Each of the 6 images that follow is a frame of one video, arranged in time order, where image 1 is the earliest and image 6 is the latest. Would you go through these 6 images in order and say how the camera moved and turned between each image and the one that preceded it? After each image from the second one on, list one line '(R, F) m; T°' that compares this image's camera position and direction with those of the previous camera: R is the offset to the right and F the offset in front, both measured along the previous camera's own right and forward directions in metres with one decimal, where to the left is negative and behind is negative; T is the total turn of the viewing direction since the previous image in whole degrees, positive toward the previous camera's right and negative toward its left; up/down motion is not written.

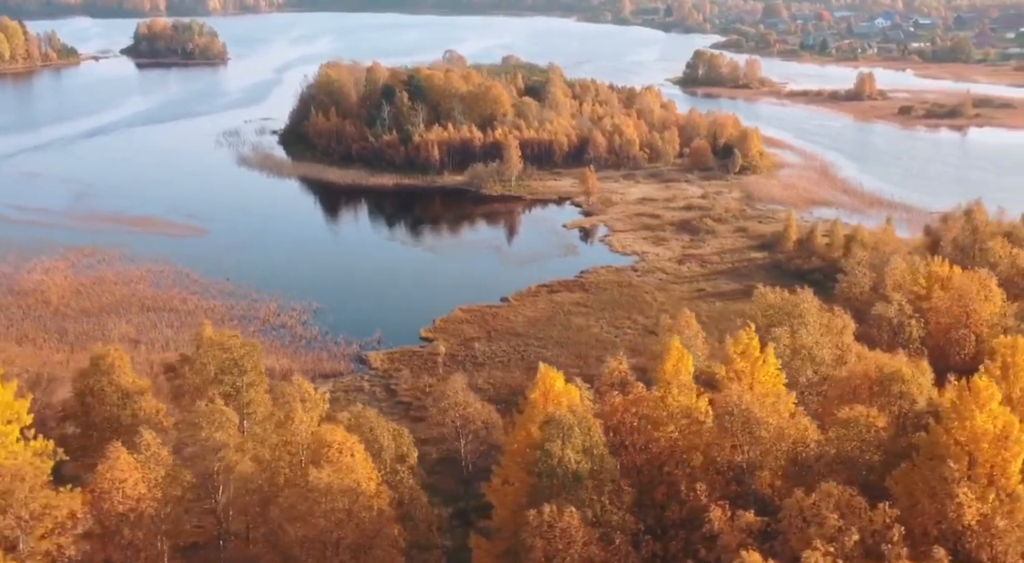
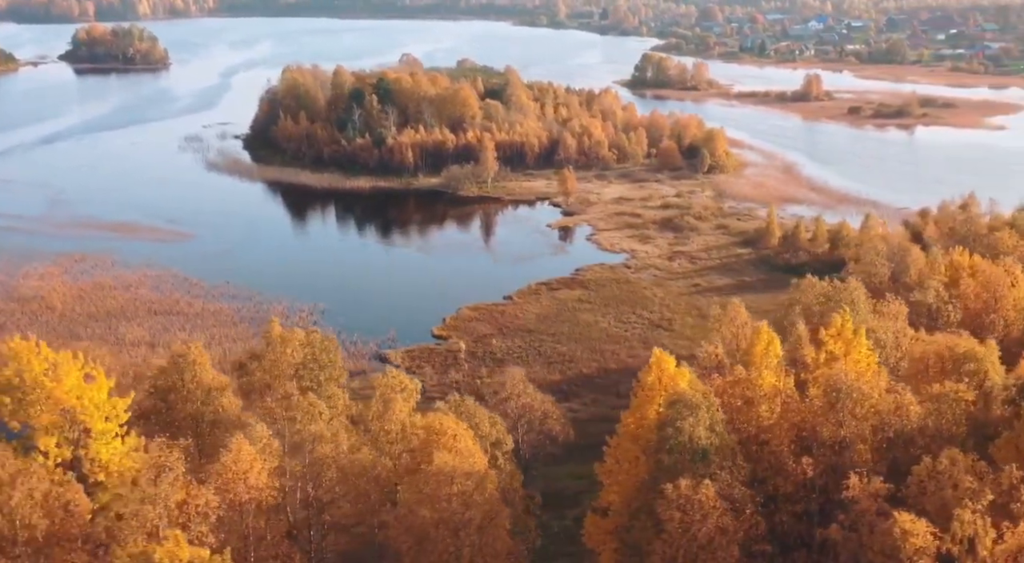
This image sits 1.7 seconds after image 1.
(-2.1, -0.4) m; +3°
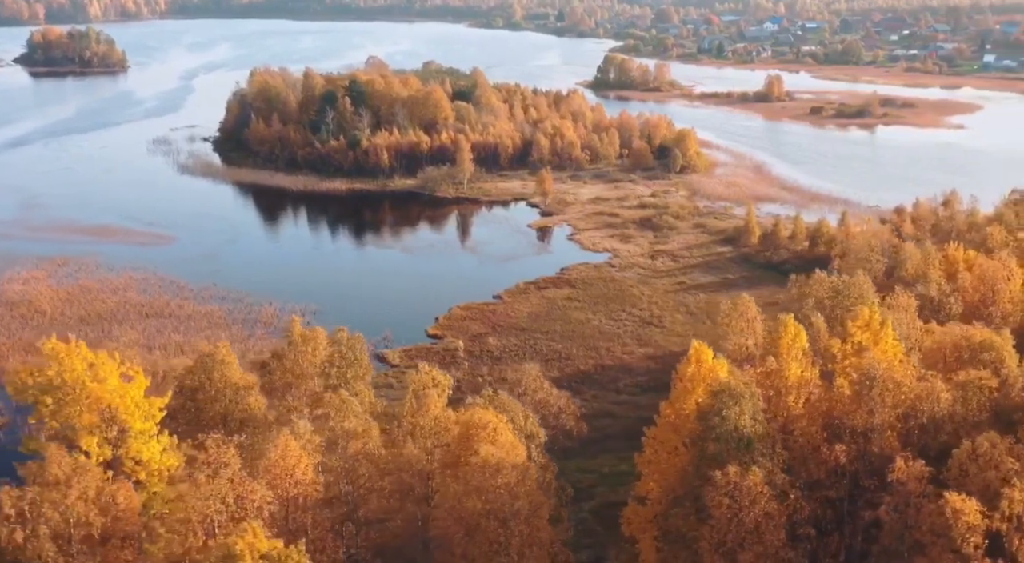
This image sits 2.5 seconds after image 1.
(-1.0, -0.3) m; +2°
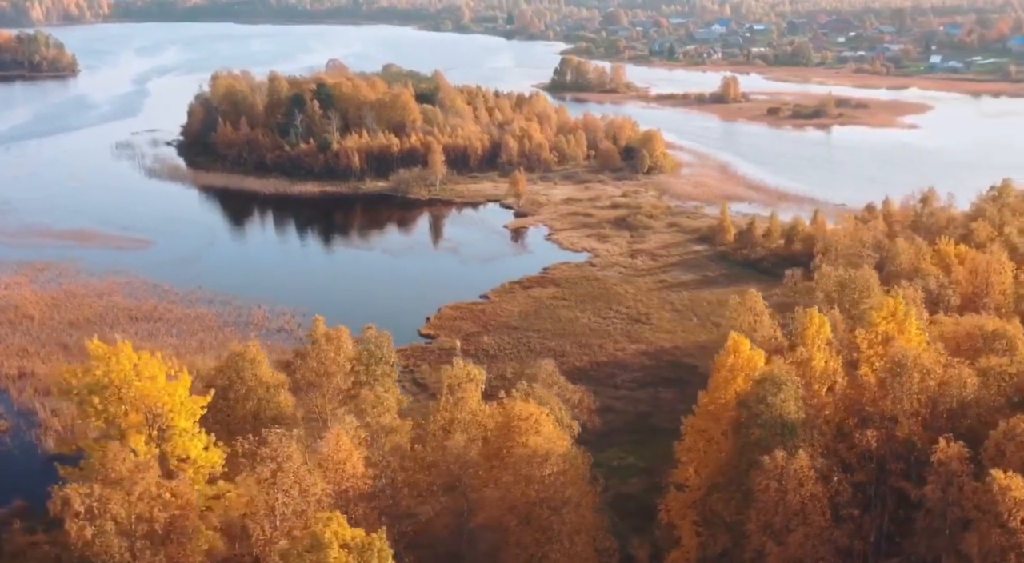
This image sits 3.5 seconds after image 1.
(-1.2, -0.3) m; +3°
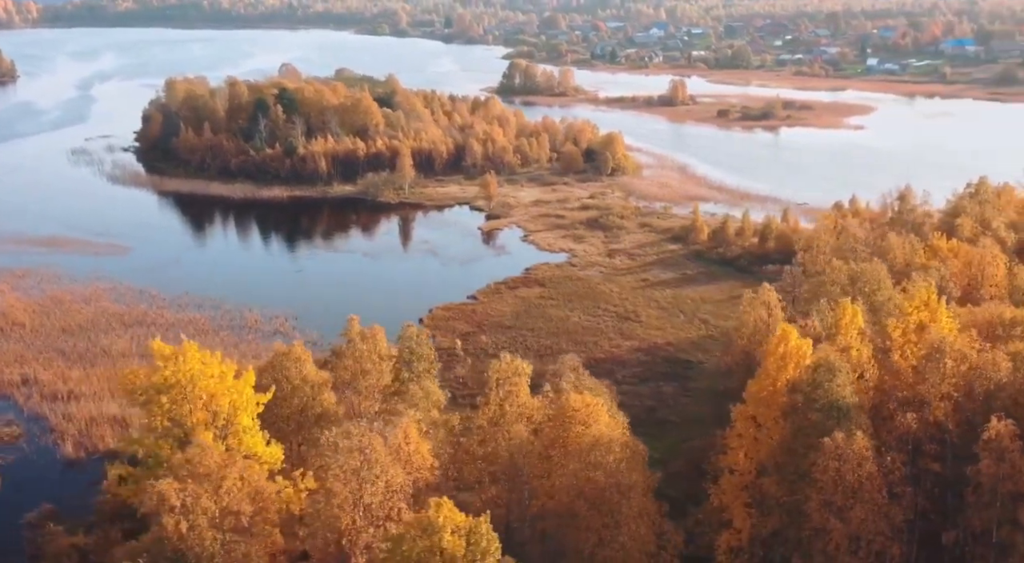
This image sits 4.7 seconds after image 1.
(-1.6, -0.4) m; +3°
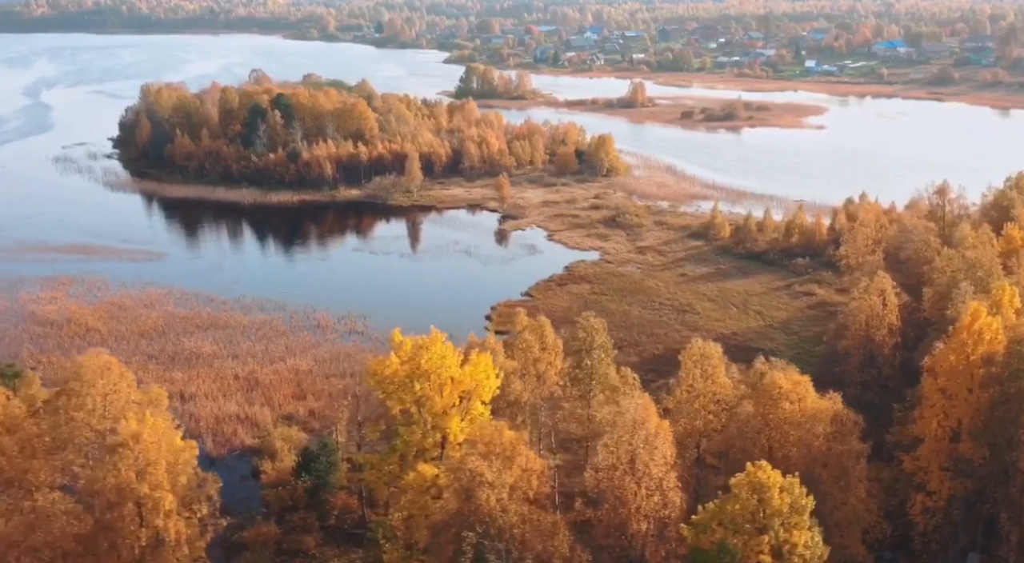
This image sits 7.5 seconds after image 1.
(-4.2, -0.9) m; +3°
